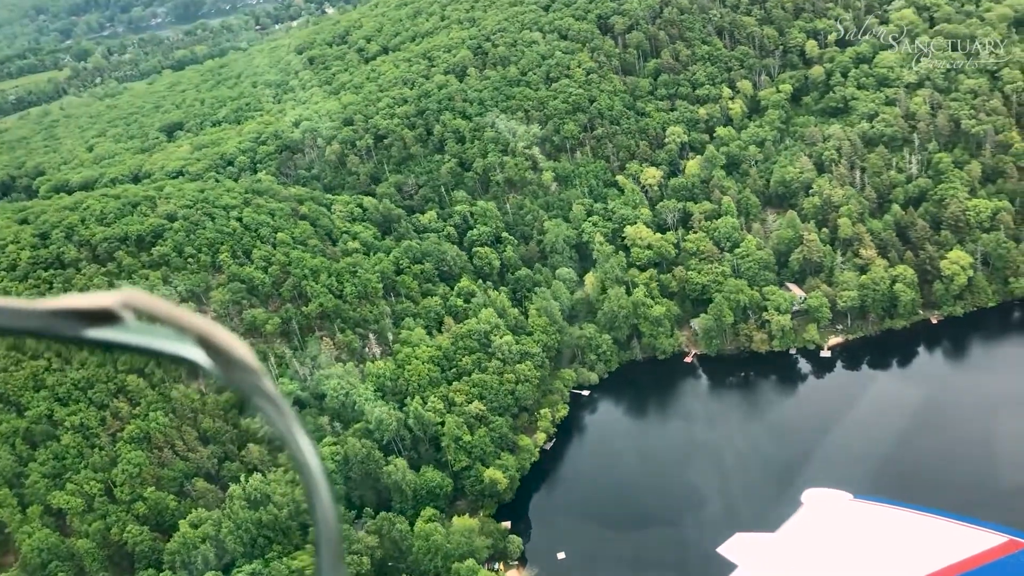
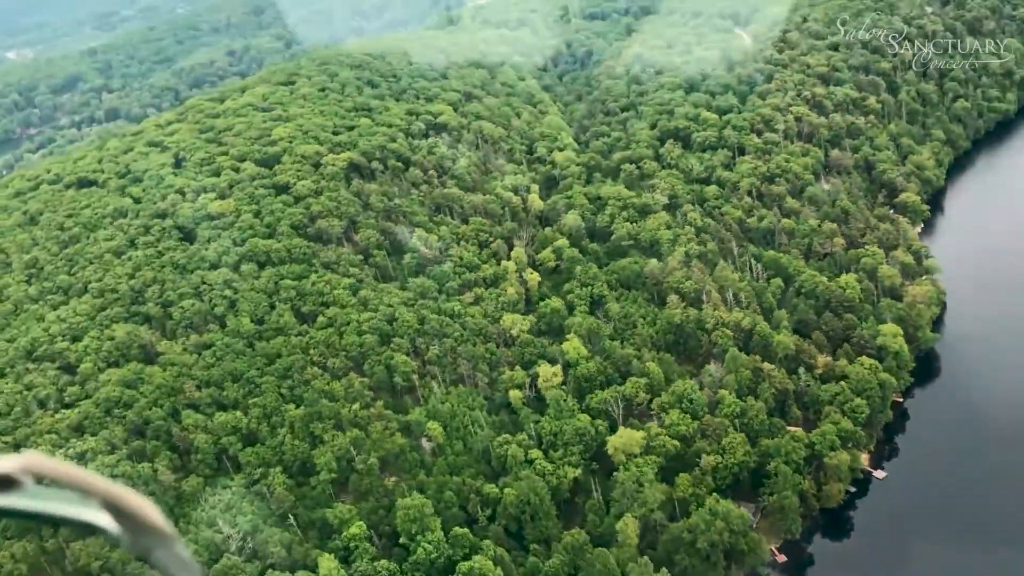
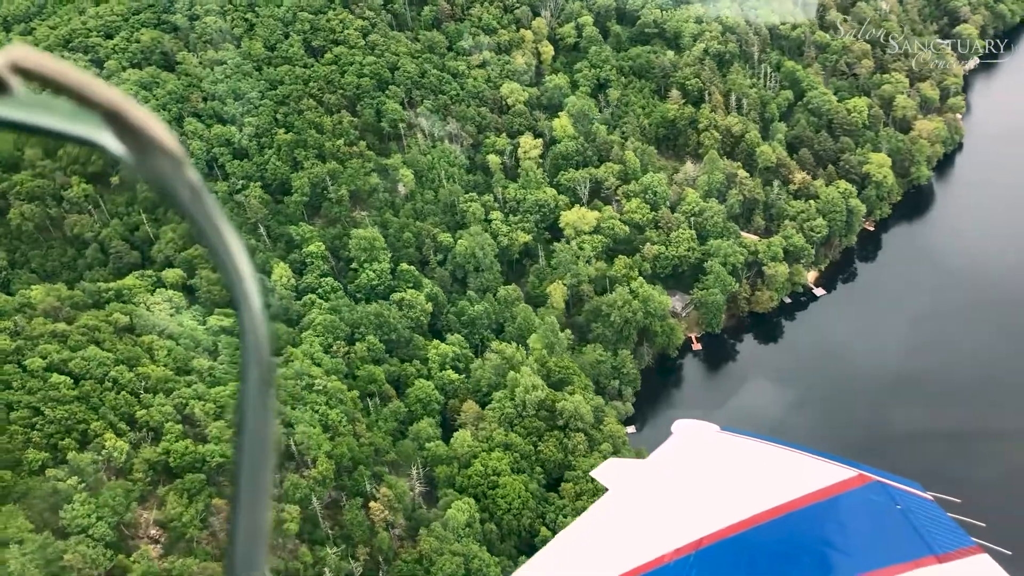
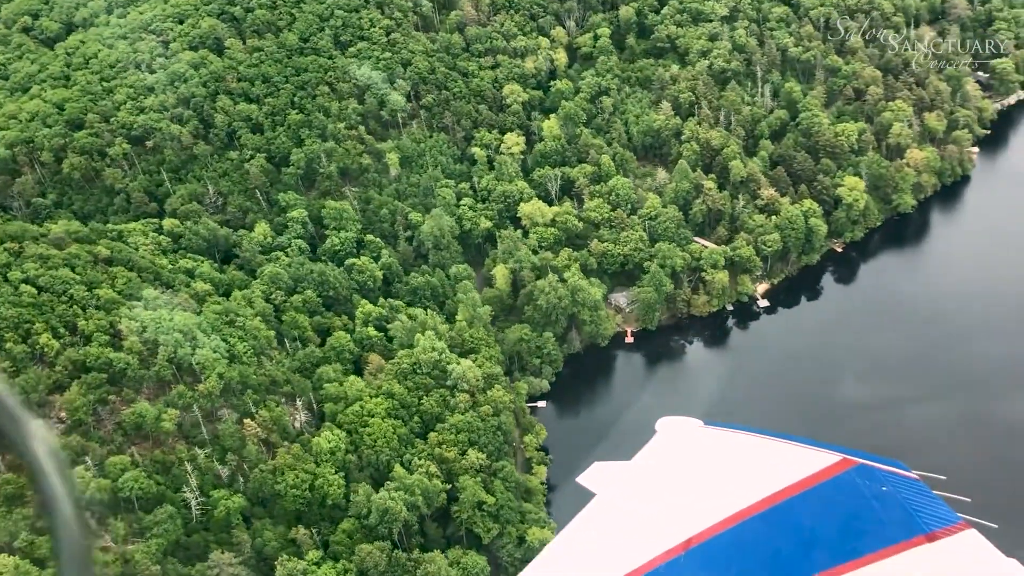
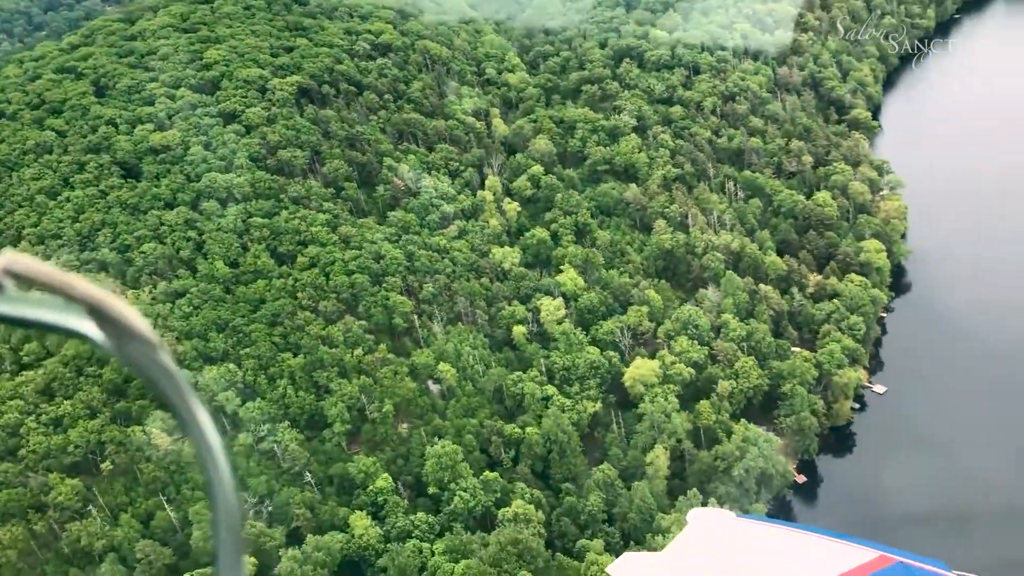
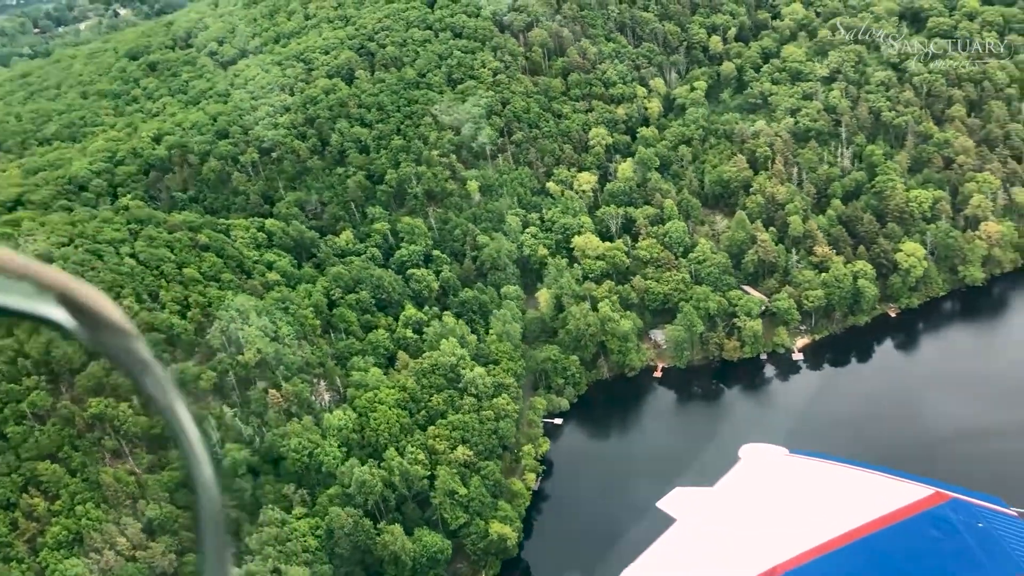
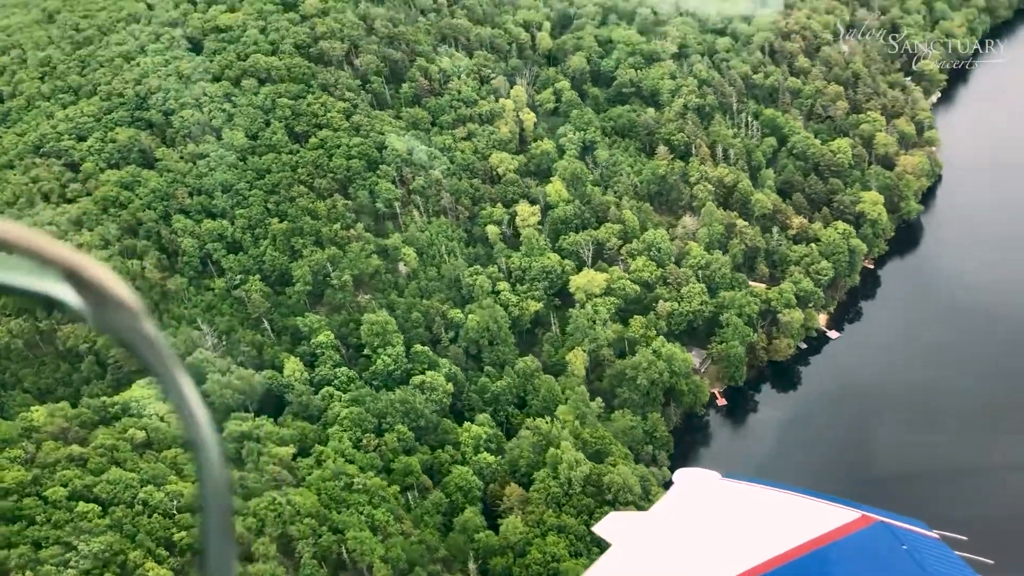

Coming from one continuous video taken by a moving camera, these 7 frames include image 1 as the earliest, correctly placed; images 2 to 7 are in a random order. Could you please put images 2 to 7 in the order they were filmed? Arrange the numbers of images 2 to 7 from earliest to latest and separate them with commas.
6, 4, 3, 7, 2, 5
